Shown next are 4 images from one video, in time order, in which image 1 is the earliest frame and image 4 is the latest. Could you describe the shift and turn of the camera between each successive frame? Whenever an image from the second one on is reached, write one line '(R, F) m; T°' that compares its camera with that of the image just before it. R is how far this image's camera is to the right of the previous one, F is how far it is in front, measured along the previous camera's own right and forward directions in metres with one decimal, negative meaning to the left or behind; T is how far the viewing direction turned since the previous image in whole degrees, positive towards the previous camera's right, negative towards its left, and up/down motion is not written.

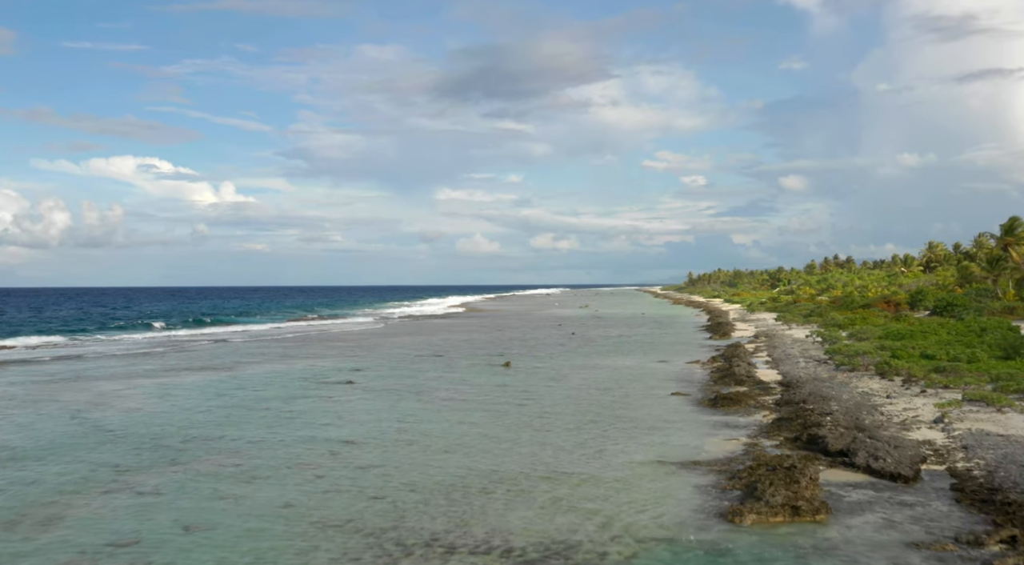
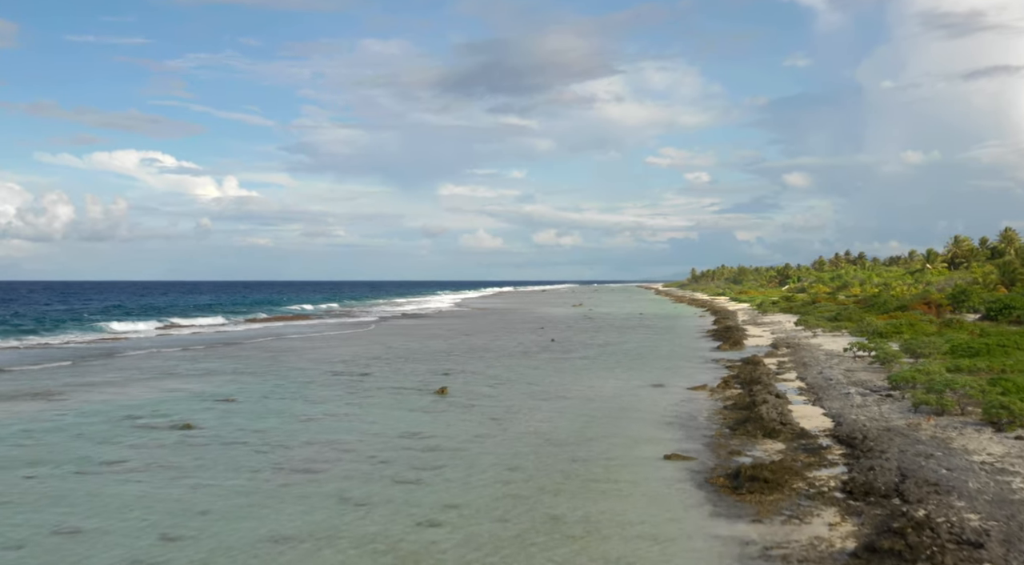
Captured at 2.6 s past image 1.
(+2.0, +9.3) m; 0°
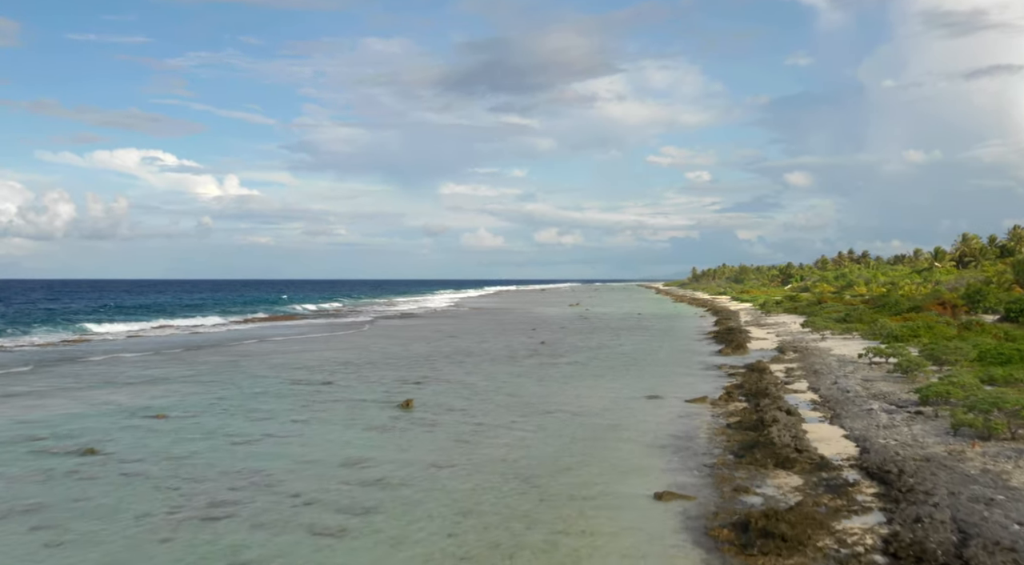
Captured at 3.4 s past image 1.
(+0.7, +2.9) m; 0°
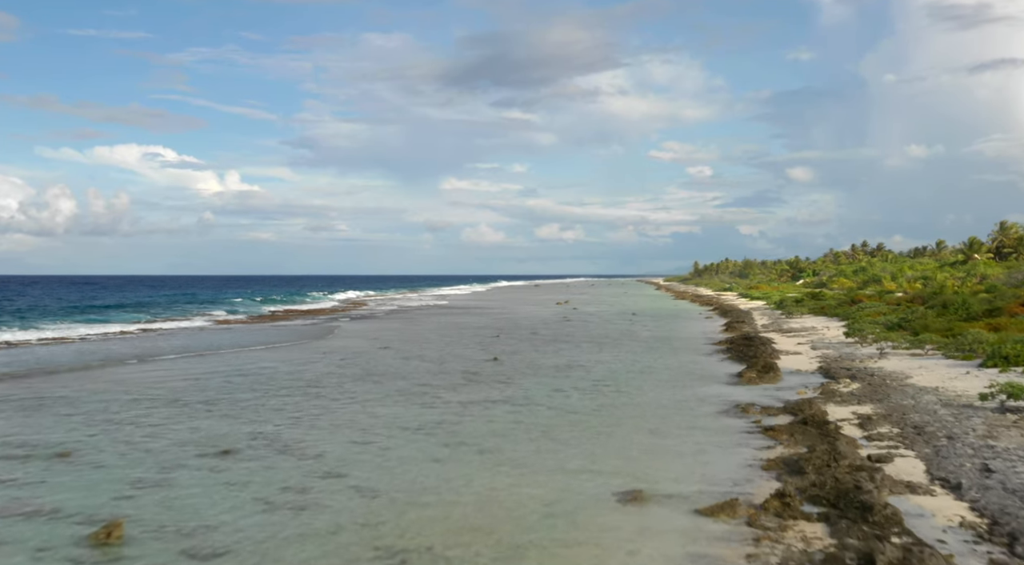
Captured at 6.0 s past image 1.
(+2.3, +11.5) m; 0°
